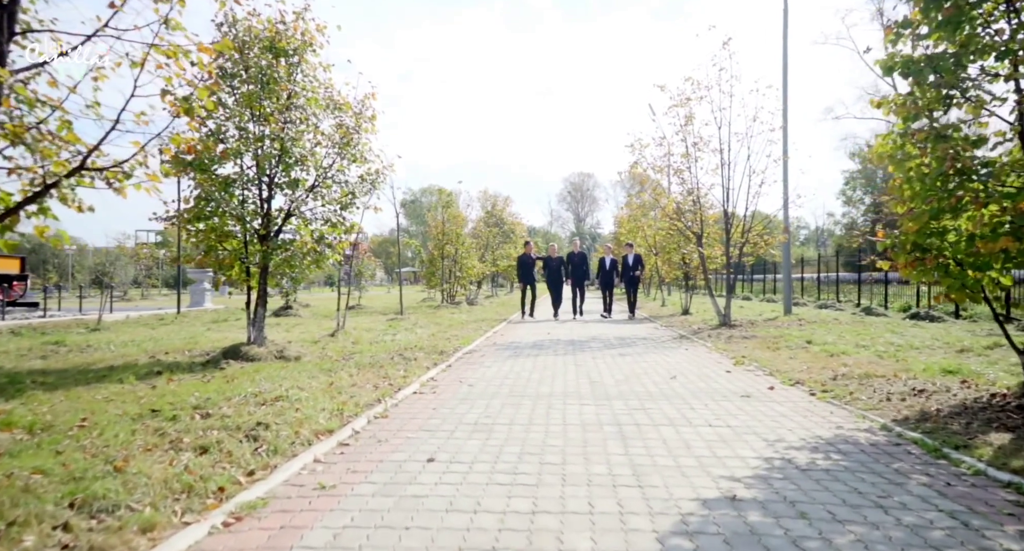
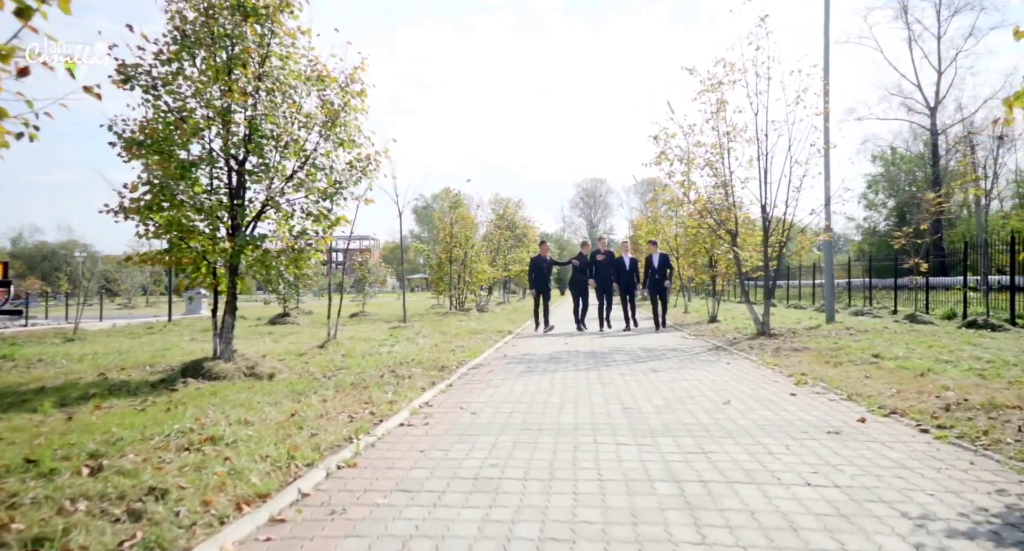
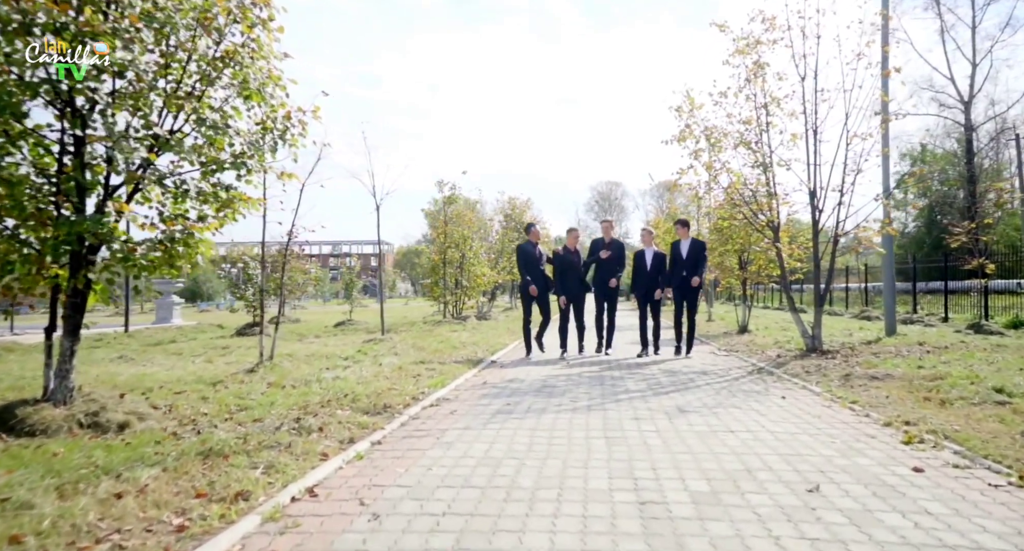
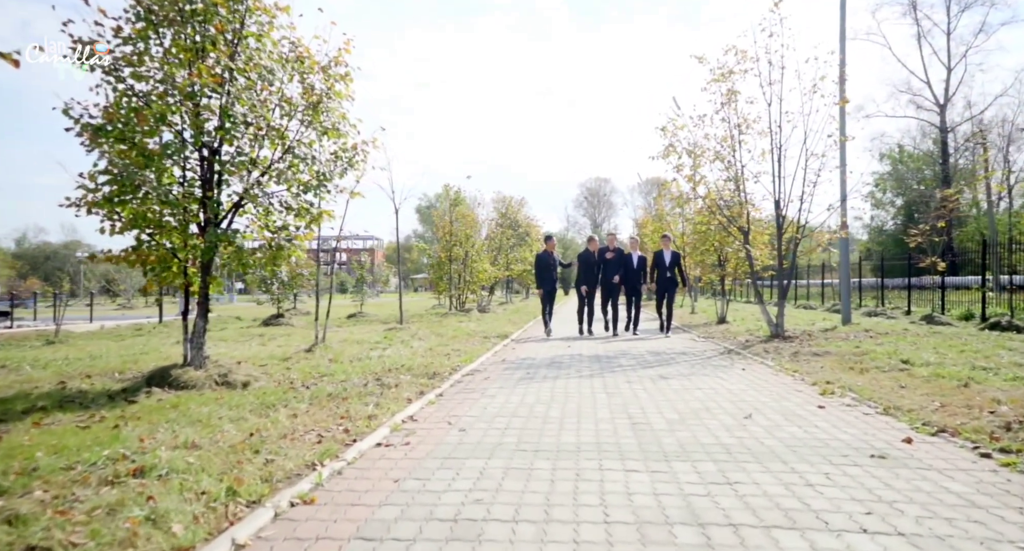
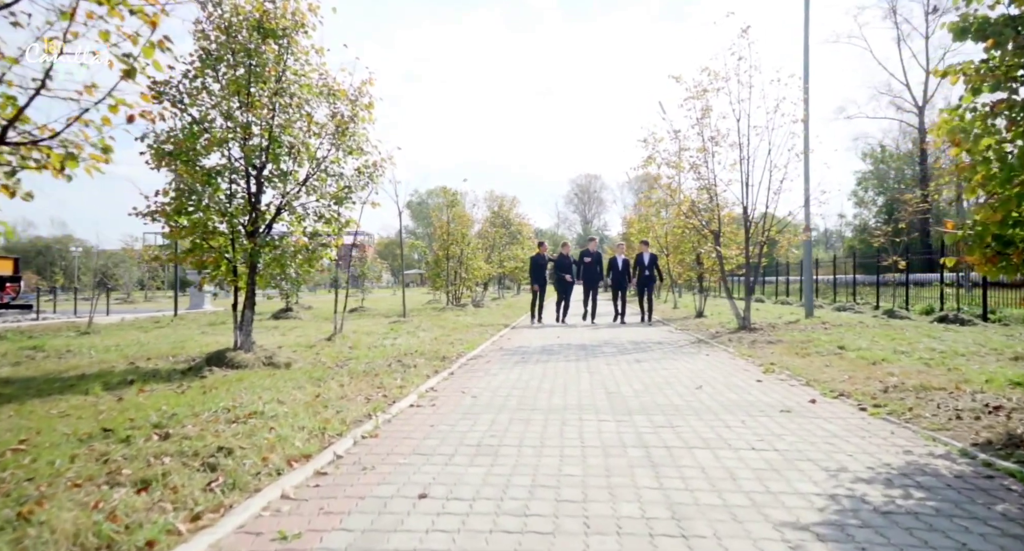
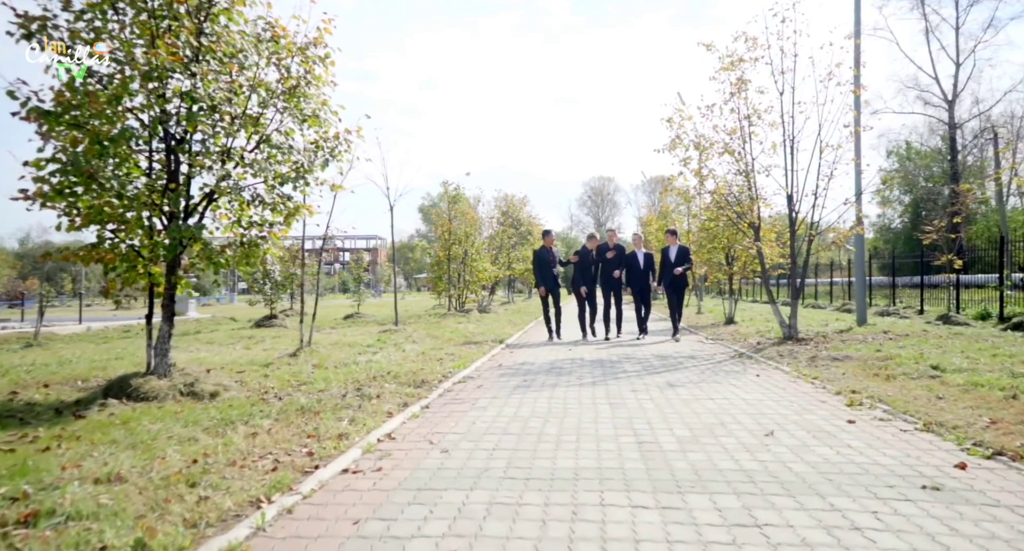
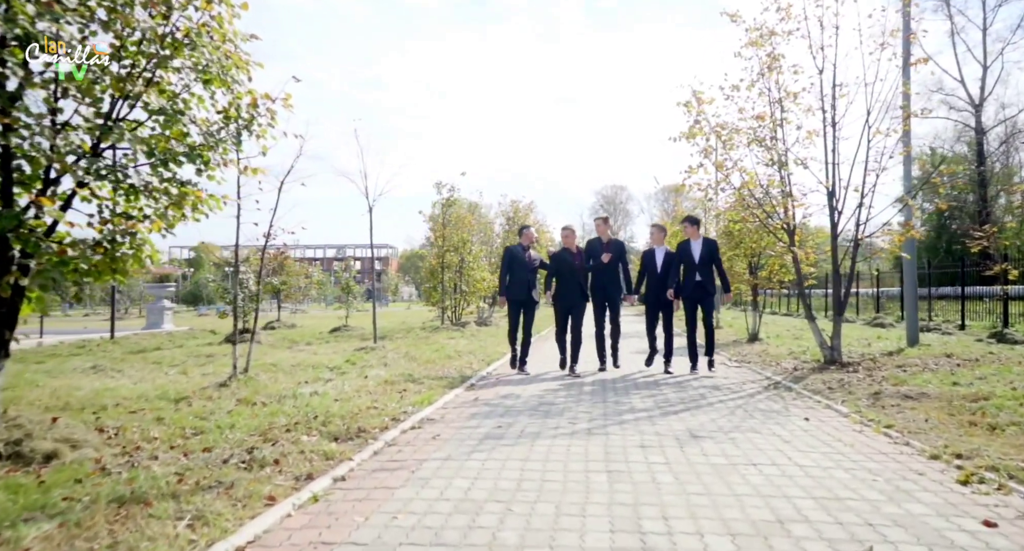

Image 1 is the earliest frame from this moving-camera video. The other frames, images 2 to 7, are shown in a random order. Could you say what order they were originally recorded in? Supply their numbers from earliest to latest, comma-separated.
5, 2, 4, 6, 3, 7
